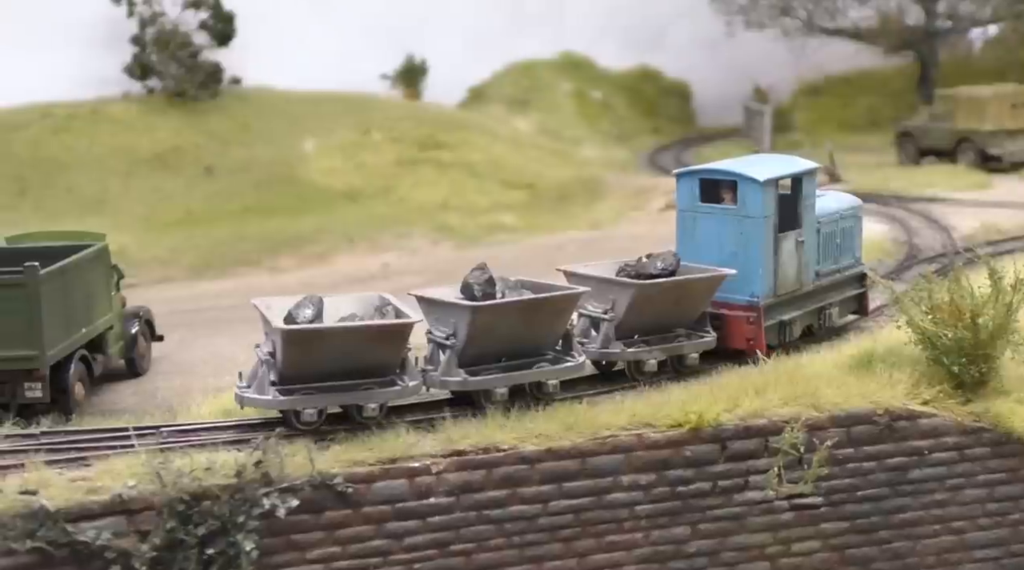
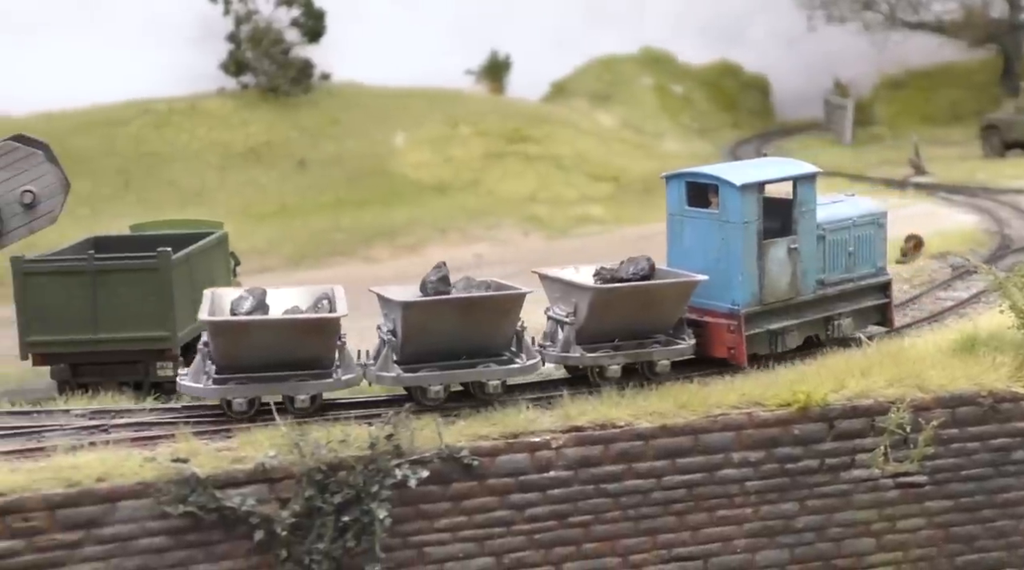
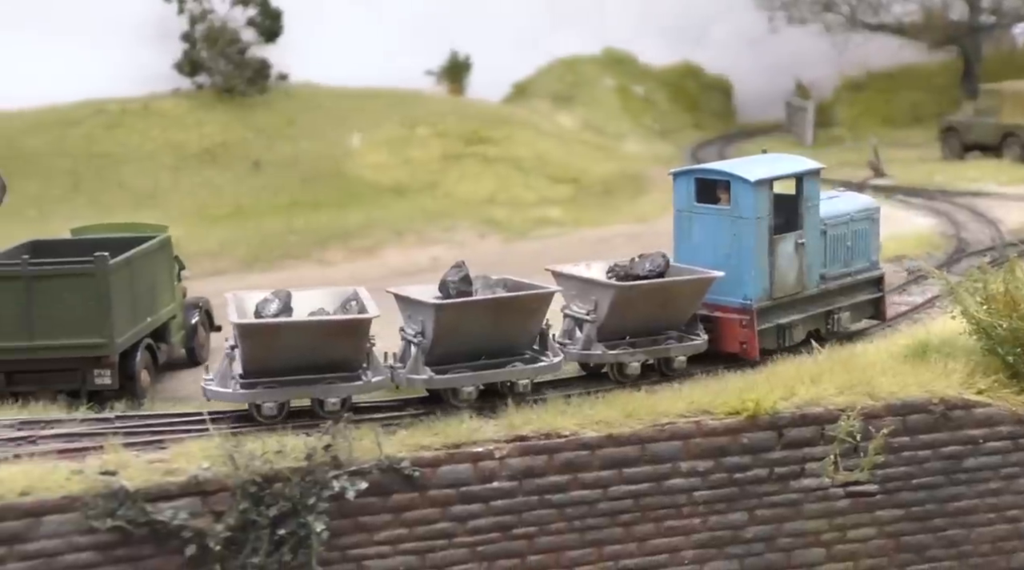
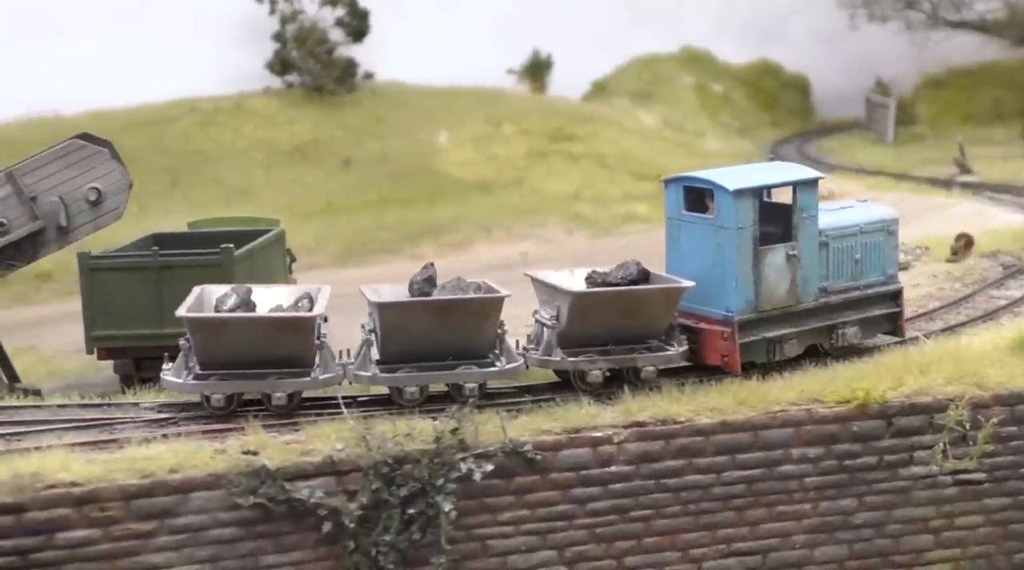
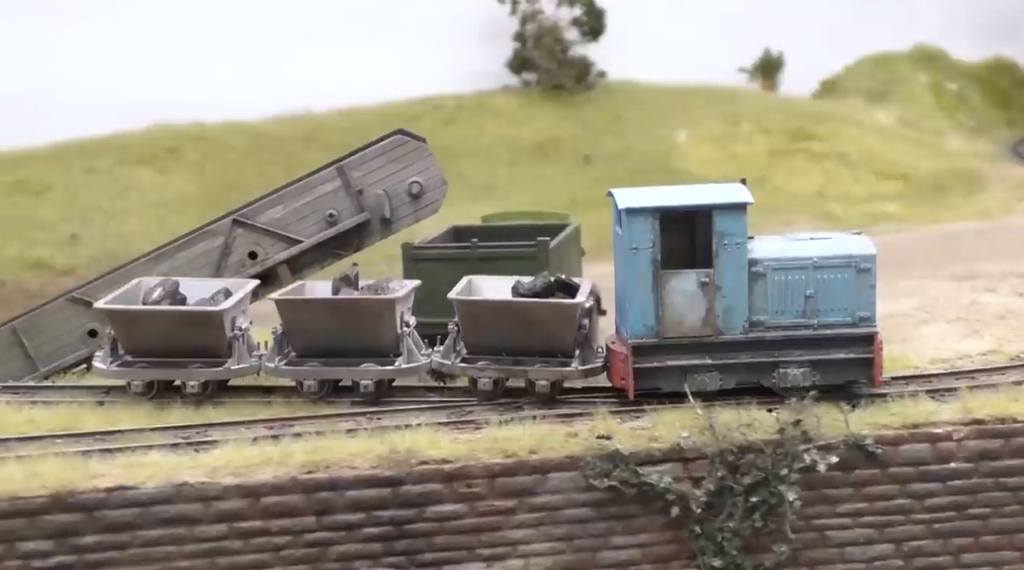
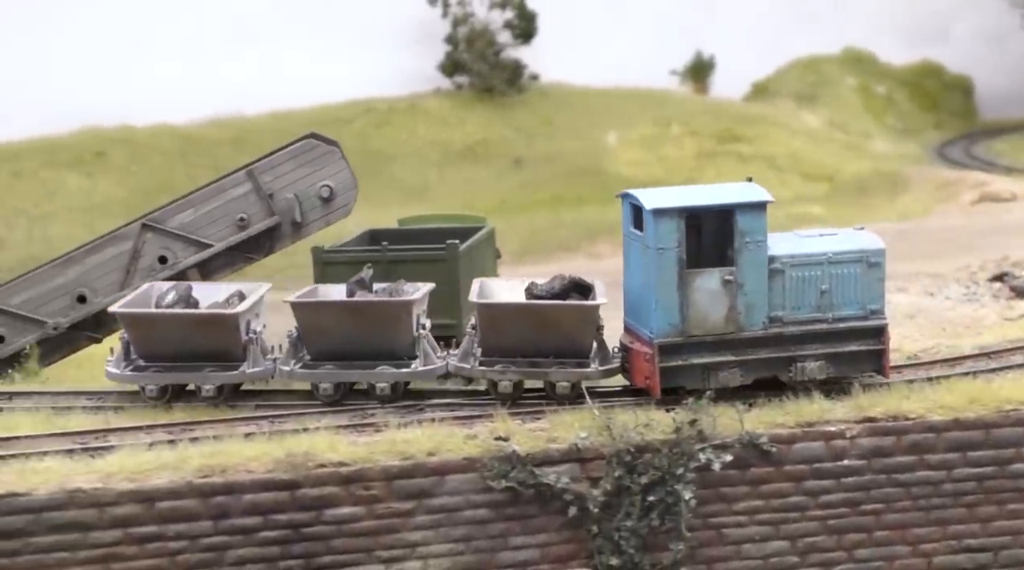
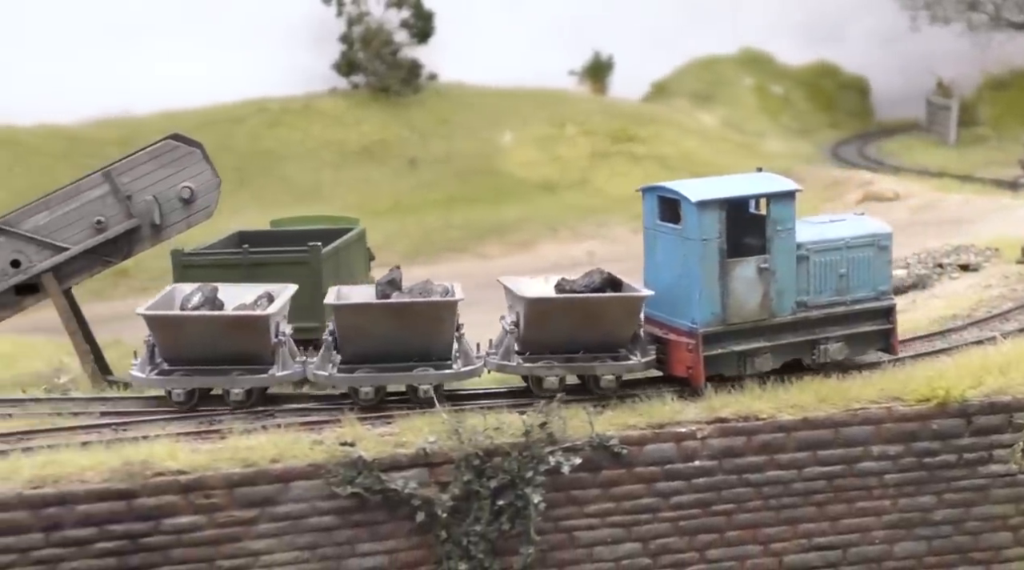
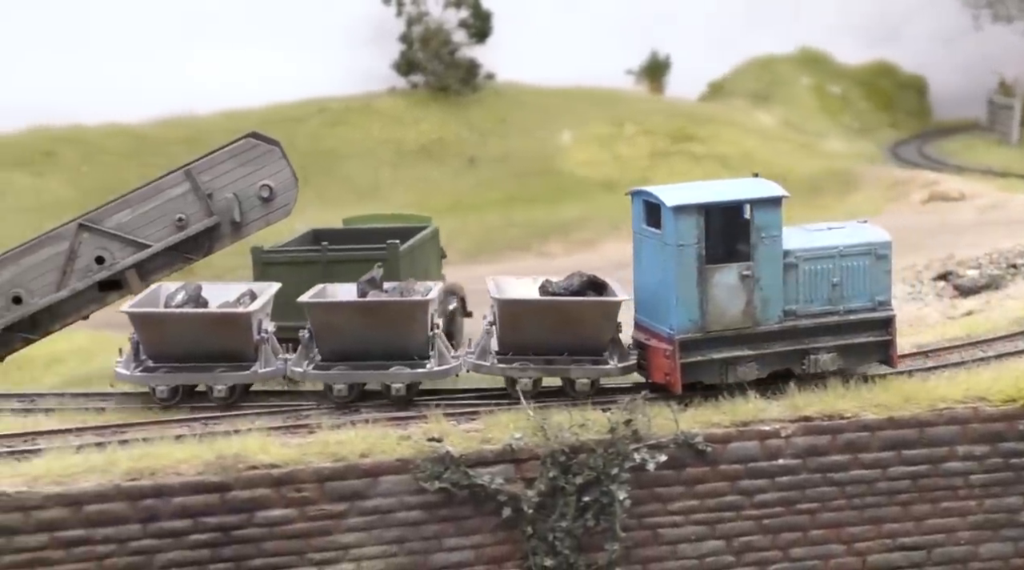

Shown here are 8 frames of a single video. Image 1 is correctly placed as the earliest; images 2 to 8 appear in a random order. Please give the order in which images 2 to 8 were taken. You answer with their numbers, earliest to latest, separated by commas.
3, 2, 4, 7, 8, 6, 5
